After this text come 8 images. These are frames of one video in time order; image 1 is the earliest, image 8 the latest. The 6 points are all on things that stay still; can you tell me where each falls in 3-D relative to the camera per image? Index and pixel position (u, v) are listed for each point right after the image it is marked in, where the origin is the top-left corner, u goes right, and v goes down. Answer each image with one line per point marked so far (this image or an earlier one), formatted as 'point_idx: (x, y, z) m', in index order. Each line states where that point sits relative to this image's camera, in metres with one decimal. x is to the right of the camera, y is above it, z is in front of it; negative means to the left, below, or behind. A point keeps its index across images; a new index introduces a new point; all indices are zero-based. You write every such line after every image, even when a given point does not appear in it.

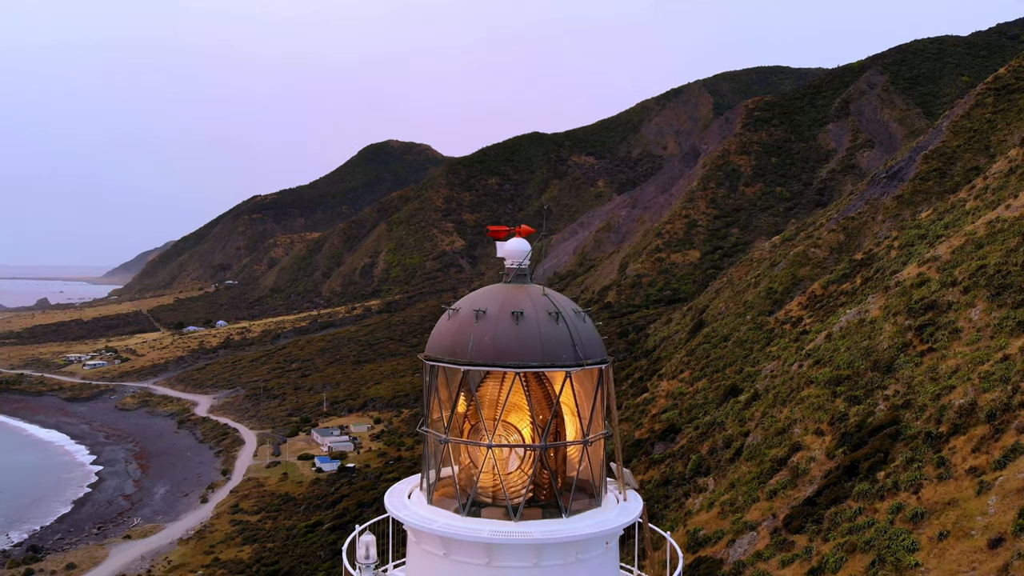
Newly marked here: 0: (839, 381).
0: (+7.9, -2.2, +17.6) m
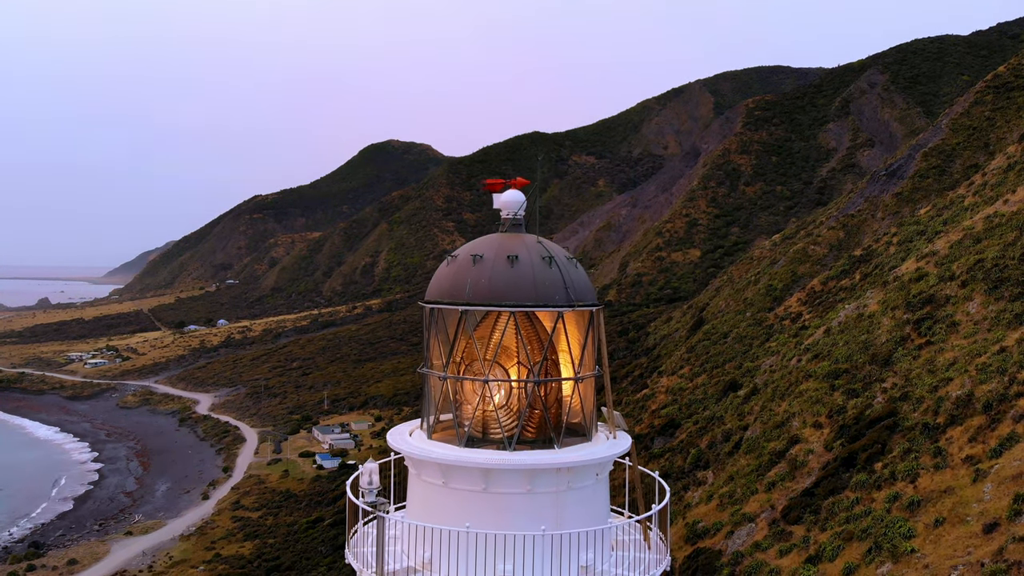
0: (+7.9, -2.1, +17.7) m
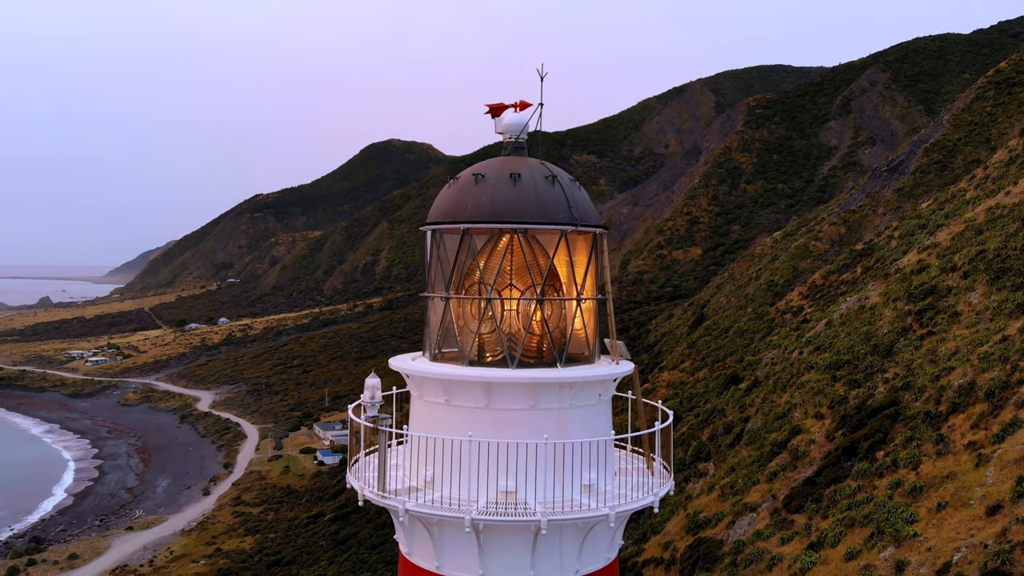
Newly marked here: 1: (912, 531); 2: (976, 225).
0: (+7.9, -1.9, +17.6) m
1: (+5.3, -3.2, +9.6) m
2: (+12.0, +1.6, +18.9) m
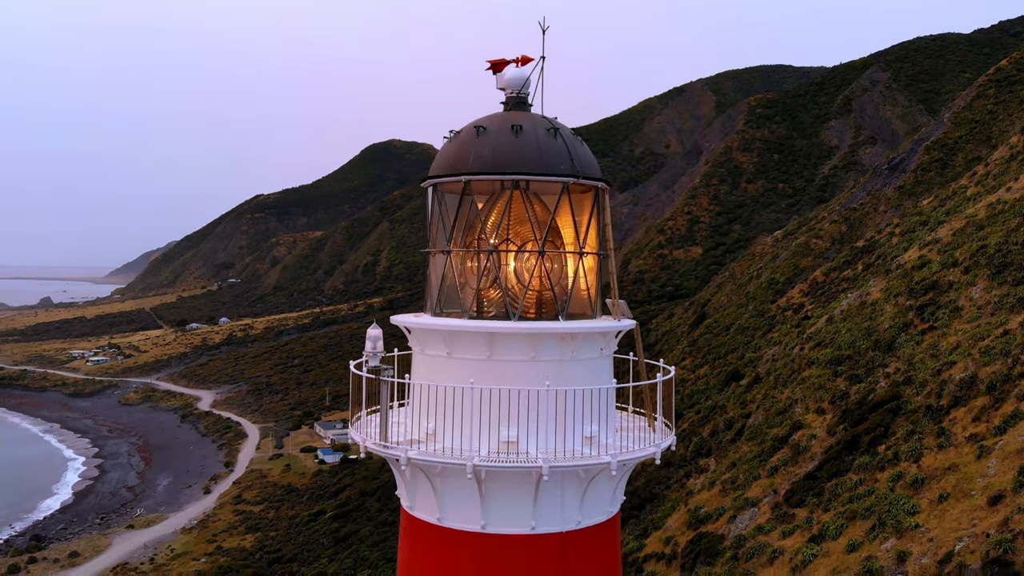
0: (+7.9, -1.8, +17.6) m
1: (+5.3, -3.1, +9.6) m
2: (+12.0, +1.7, +18.9) m
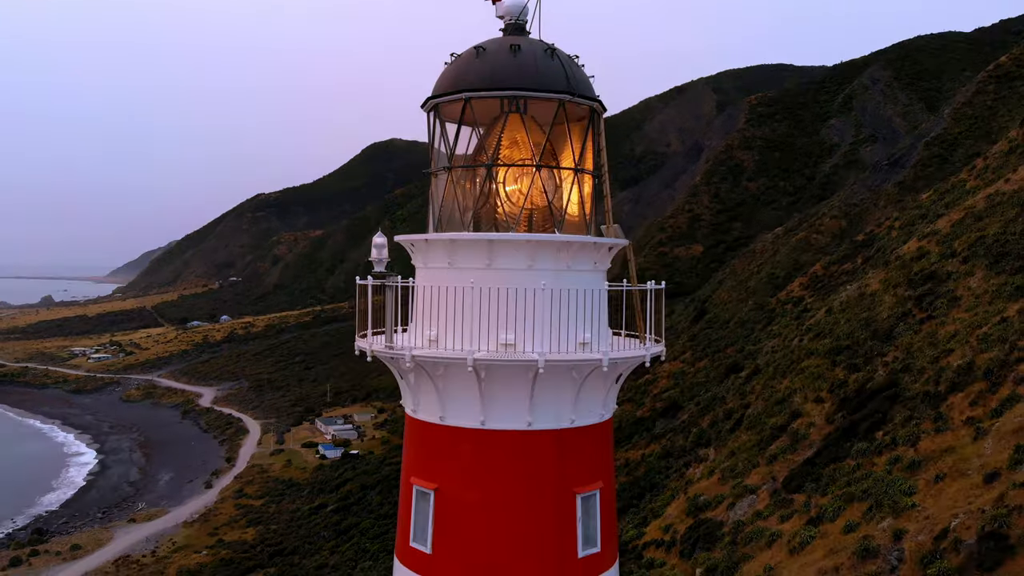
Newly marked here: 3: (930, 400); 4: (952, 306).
0: (+7.9, -1.5, +17.7) m
1: (+5.3, -2.8, +9.7) m
2: (+12.1, +2.0, +19.0) m
3: (+7.5, -2.0, +13.1) m
4: (+9.5, -0.4, +15.7) m
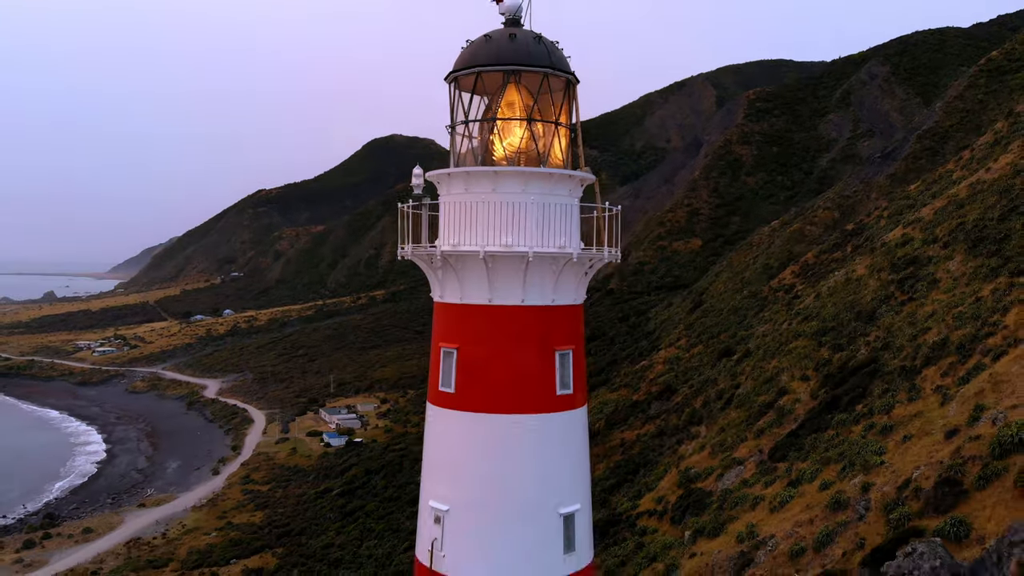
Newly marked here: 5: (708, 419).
0: (+7.9, -1.1, +18.5) m
1: (+5.3, -2.5, +10.5) m
2: (+12.1, +2.4, +19.8) m
3: (+7.5, -1.6, +13.9) m
4: (+9.5, 0.0, +16.5) m
5: (+5.2, -3.5, +19.2) m
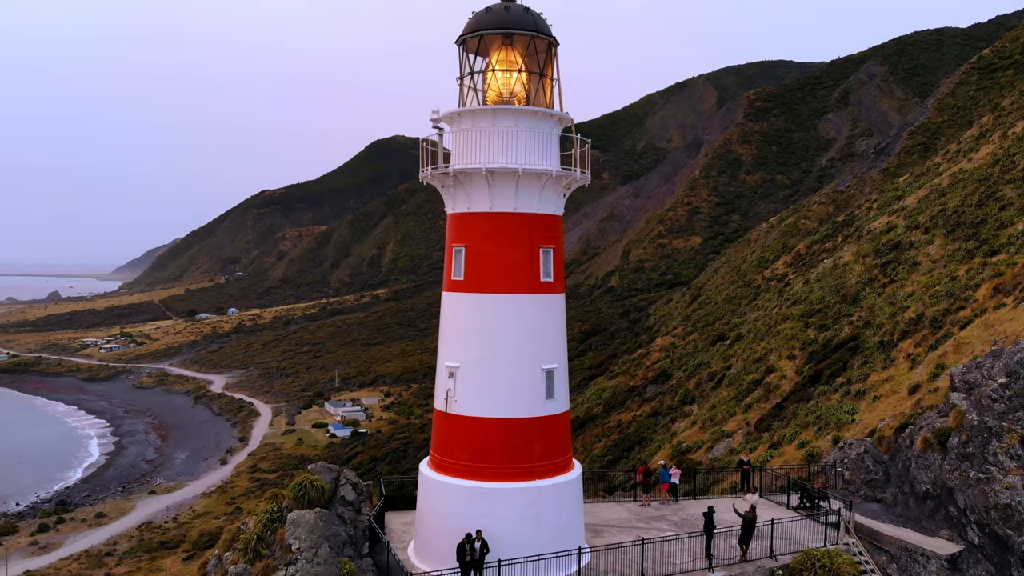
0: (+8.0, -0.7, +19.3) m
1: (+5.3, -2.0, +11.3) m
2: (+12.1, +2.8, +20.6) m
3: (+7.5, -1.2, +14.7) m
4: (+9.5, +0.4, +17.3) m
5: (+5.2, -3.0, +20.1) m
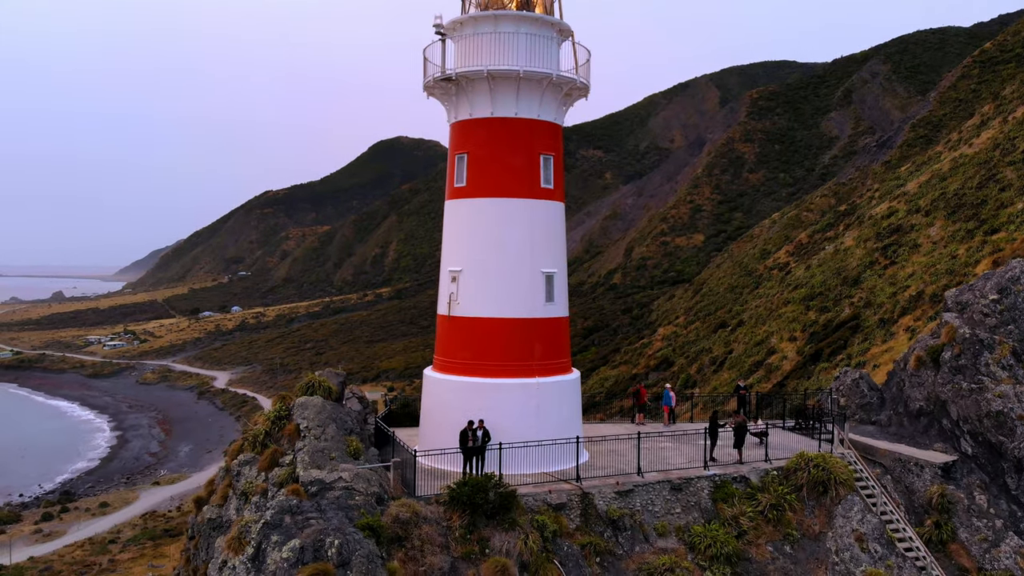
0: (+8.0, -0.3, +19.4) m
1: (+5.3, -1.6, +11.4) m
2: (+12.2, +3.2, +20.7) m
3: (+7.5, -0.7, +14.8) m
4: (+9.5, +0.9, +17.4) m
5: (+5.3, -2.6, +20.2) m
